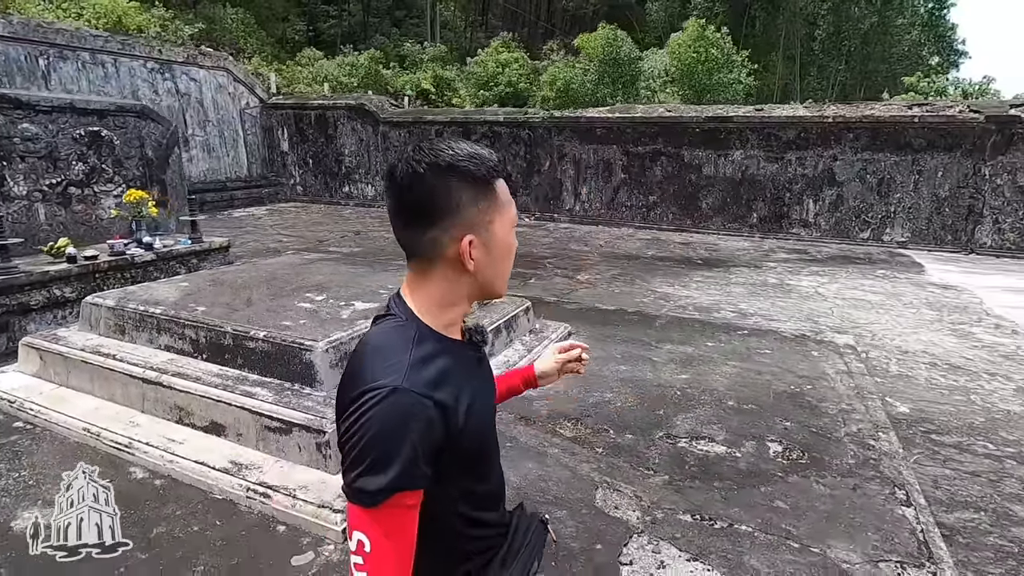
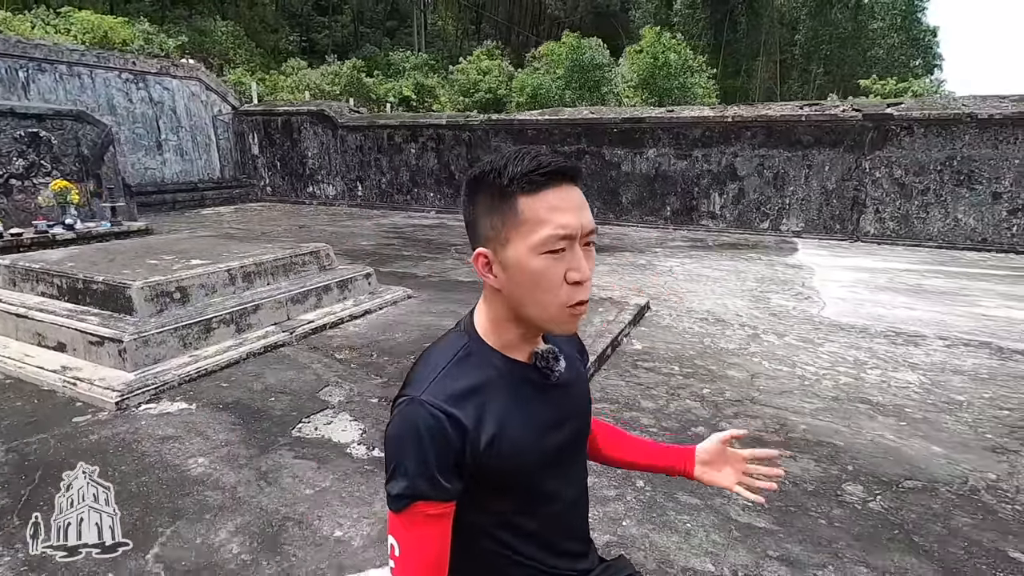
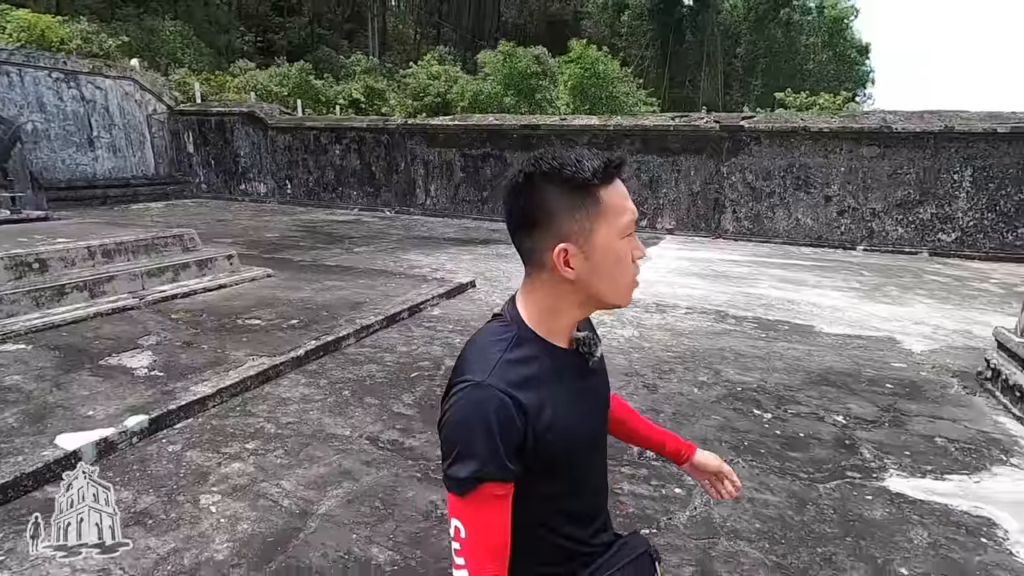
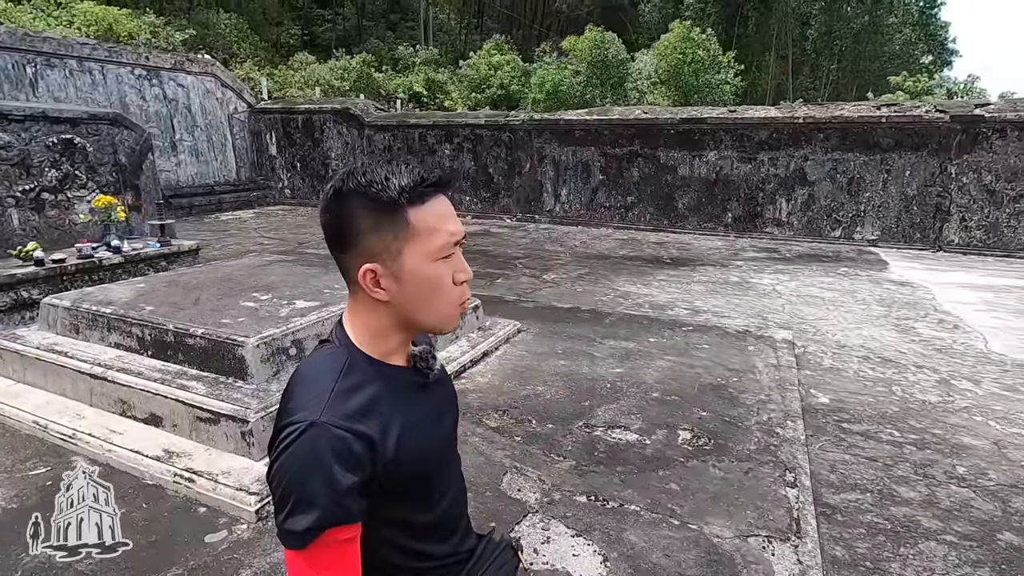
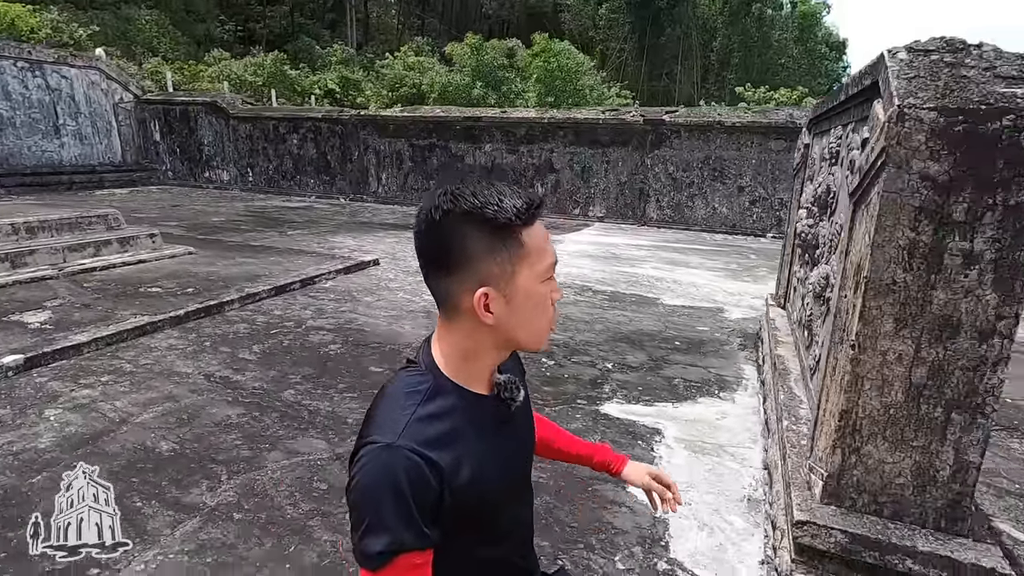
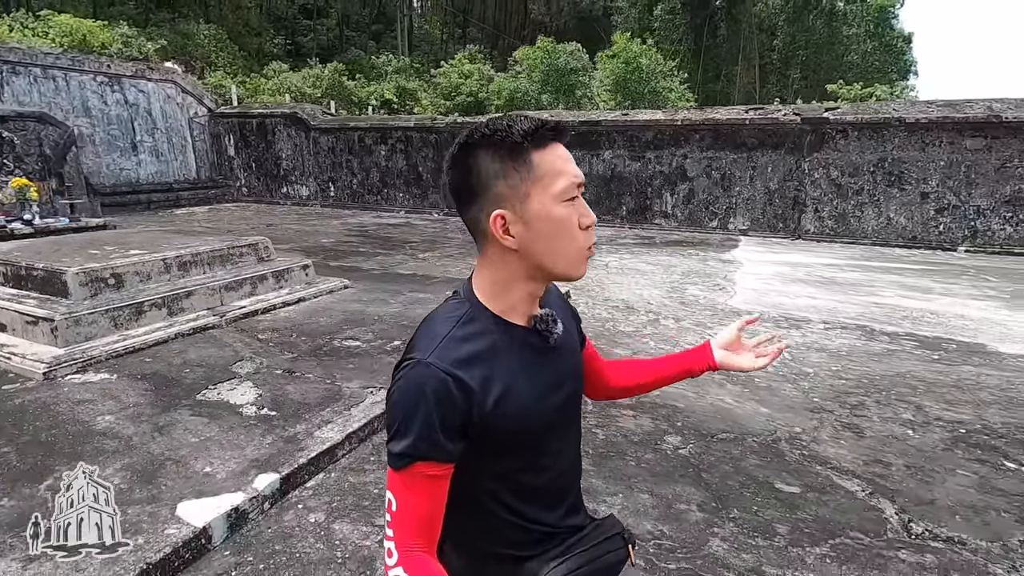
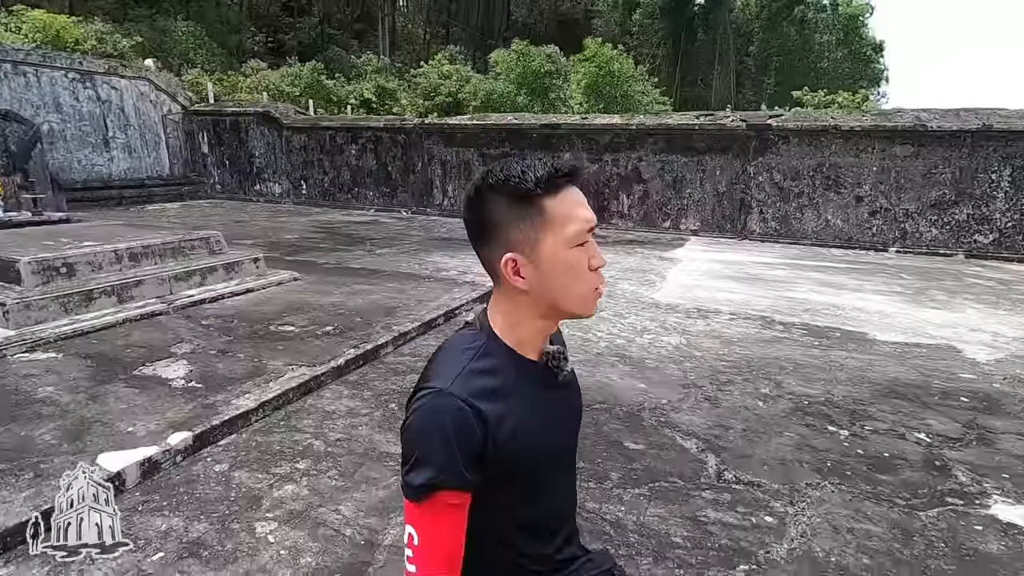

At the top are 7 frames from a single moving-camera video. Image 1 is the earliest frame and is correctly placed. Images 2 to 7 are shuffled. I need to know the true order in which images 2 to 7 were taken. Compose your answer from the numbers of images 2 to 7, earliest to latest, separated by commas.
4, 2, 6, 7, 3, 5
